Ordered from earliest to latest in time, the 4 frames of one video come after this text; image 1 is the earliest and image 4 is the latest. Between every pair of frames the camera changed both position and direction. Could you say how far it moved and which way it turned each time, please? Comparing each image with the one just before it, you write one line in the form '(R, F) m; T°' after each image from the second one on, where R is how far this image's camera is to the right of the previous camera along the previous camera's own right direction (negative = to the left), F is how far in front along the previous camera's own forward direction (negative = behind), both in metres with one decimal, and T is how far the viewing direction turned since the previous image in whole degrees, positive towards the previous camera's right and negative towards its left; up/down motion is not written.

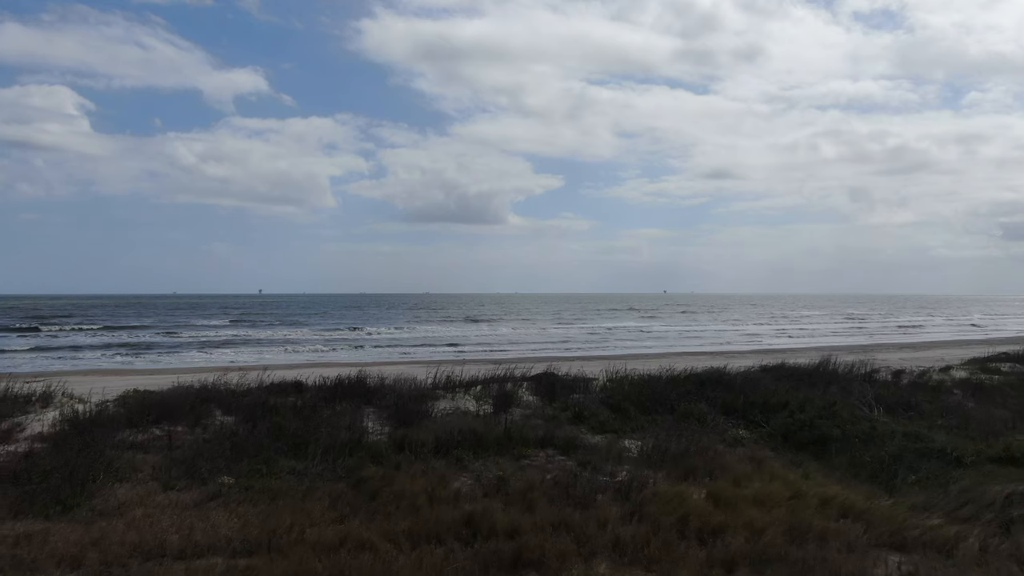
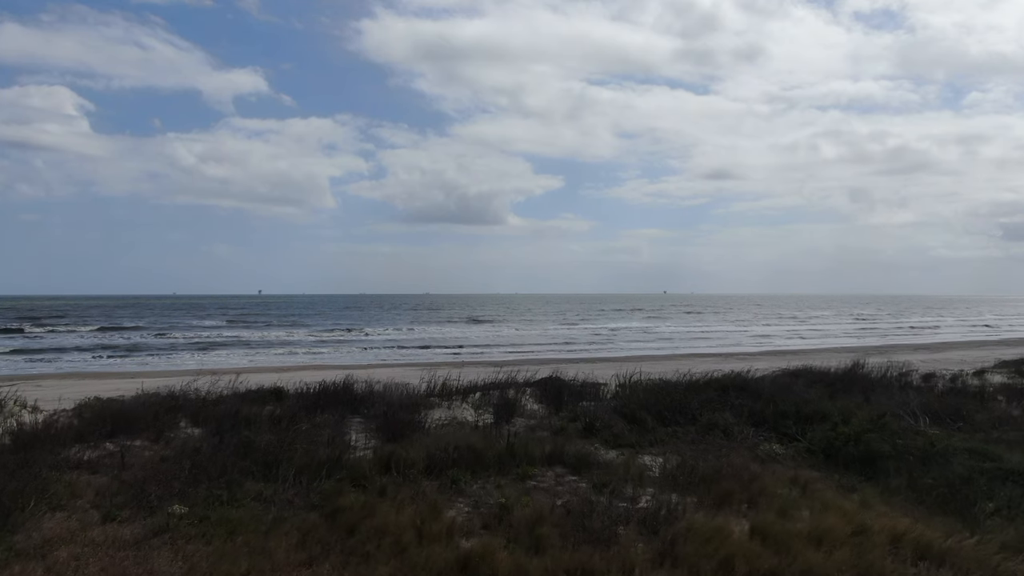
(0.0, +1.3) m; 0°
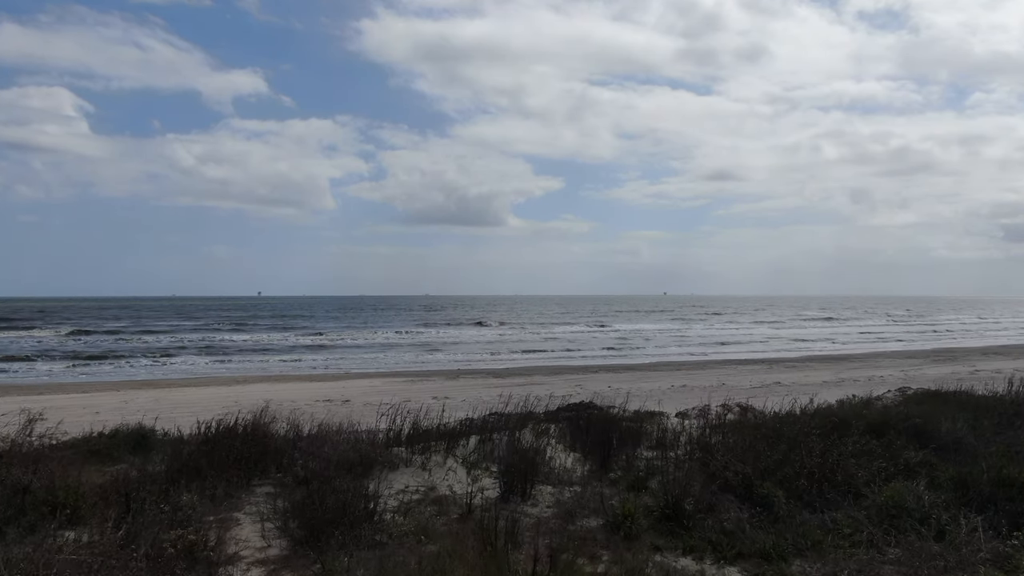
(-0.2, +4.8) m; 0°
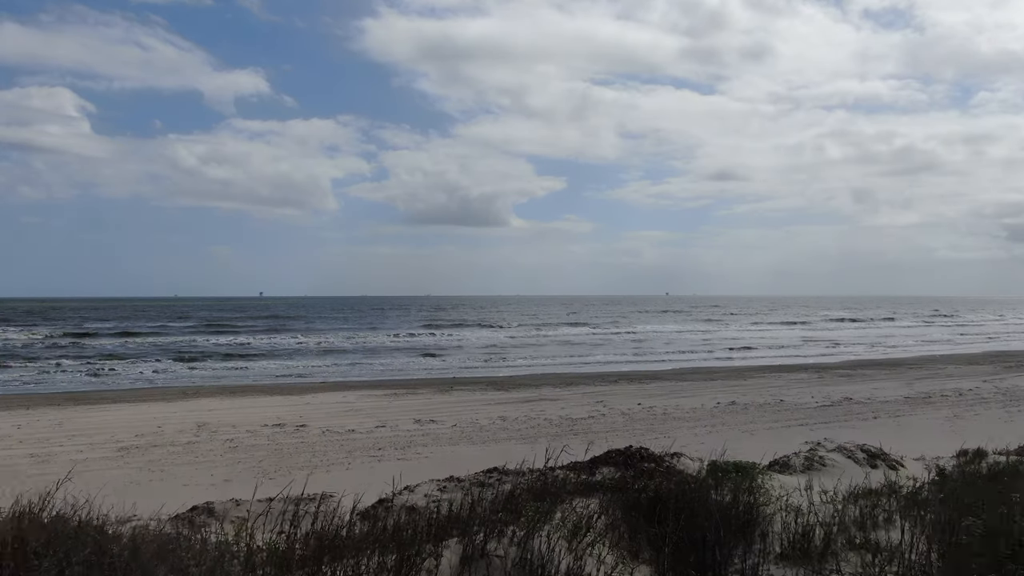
(-0.1, +3.7) m; 0°
